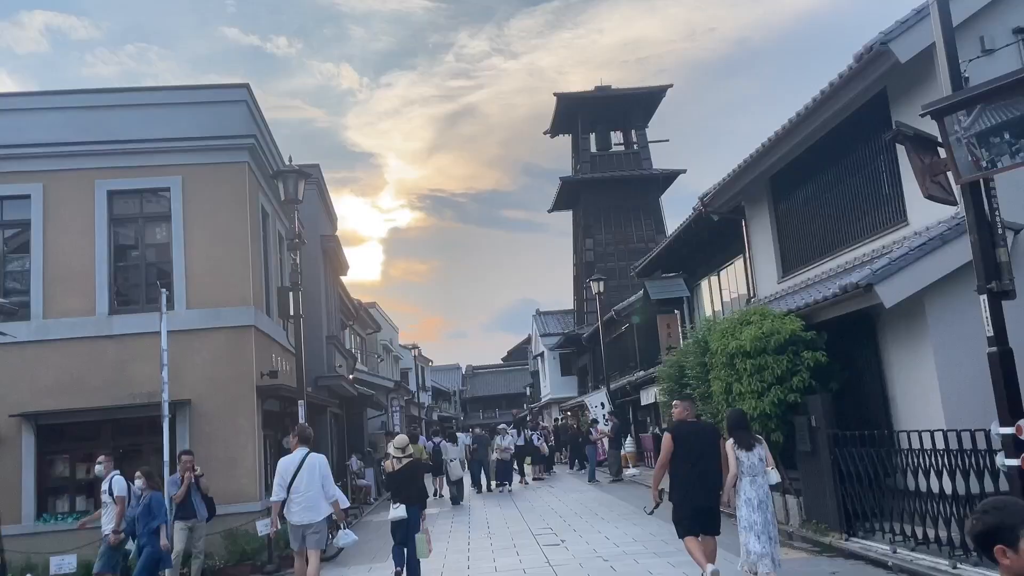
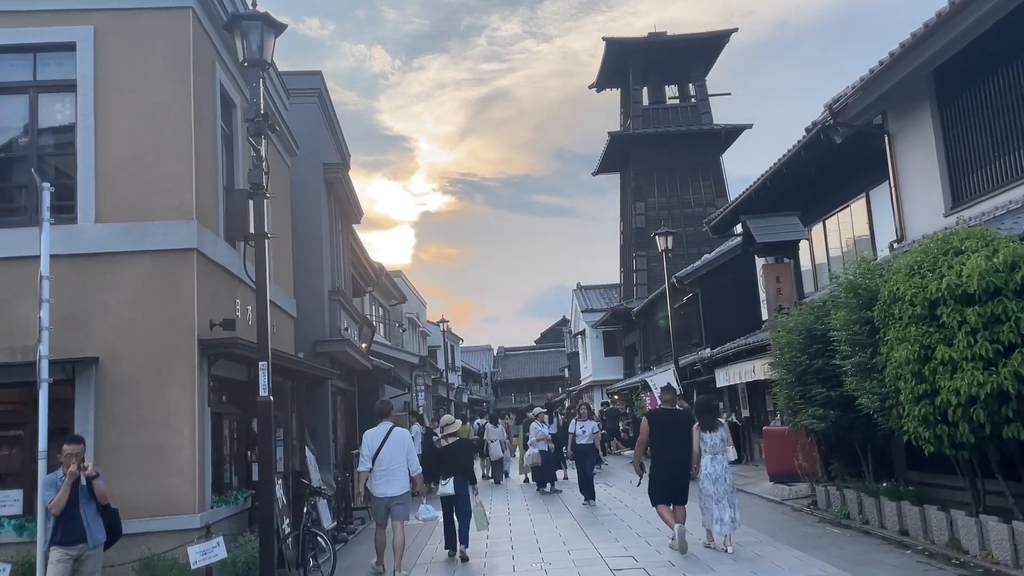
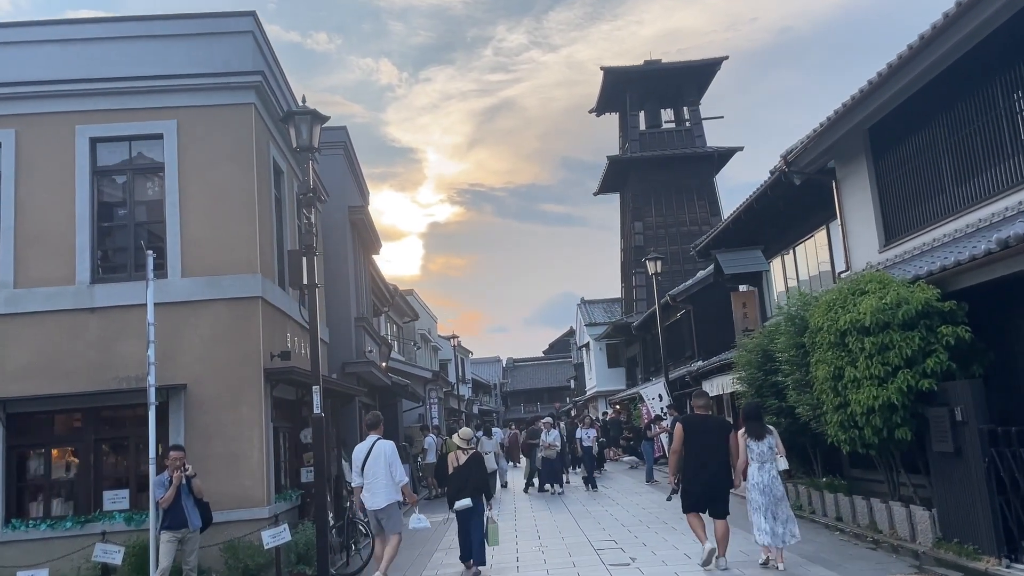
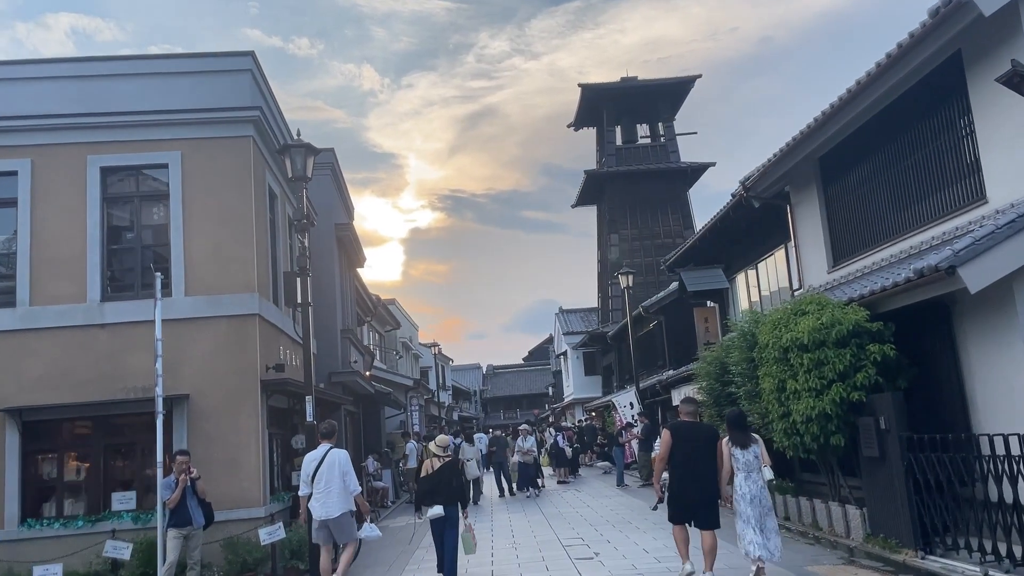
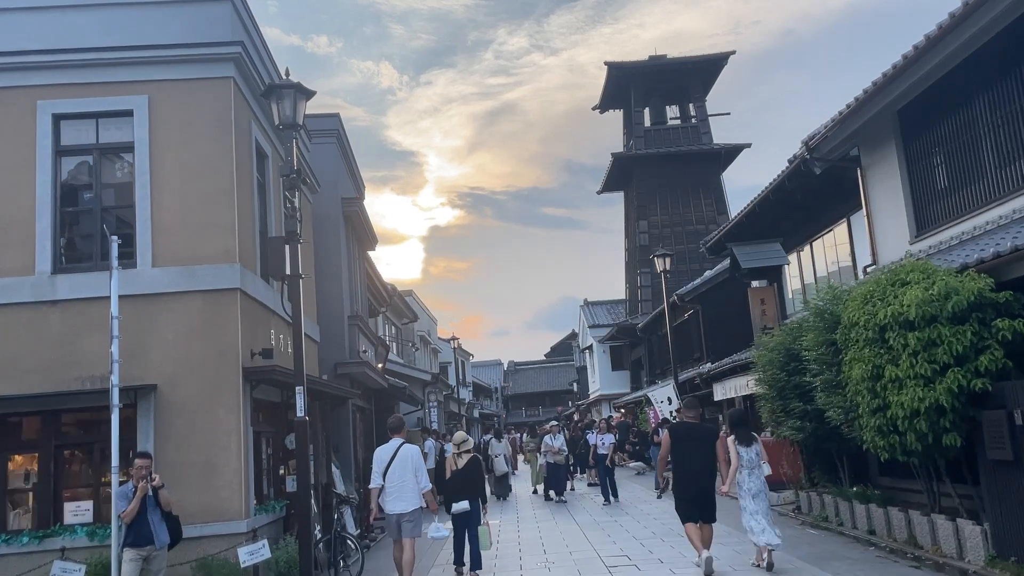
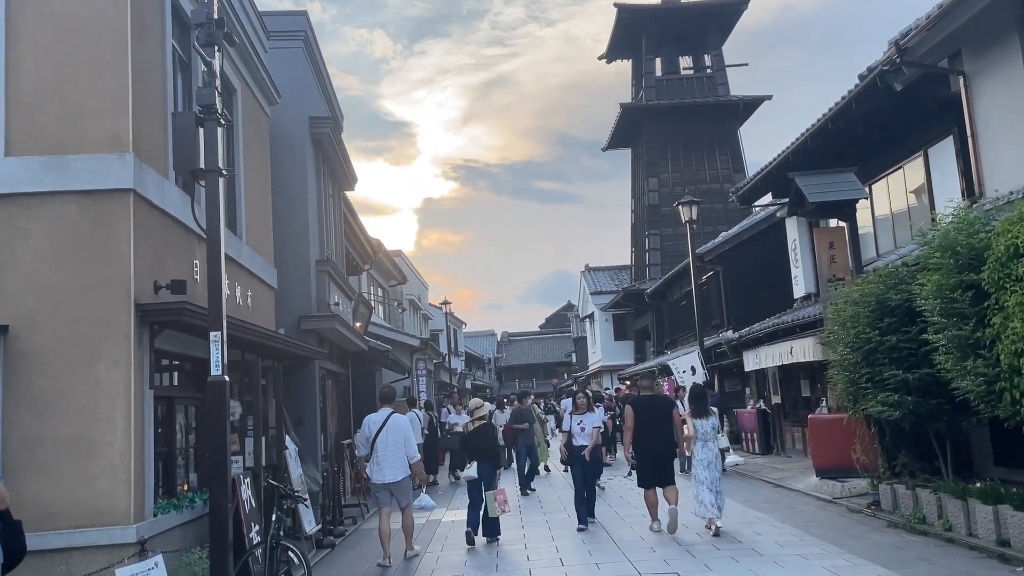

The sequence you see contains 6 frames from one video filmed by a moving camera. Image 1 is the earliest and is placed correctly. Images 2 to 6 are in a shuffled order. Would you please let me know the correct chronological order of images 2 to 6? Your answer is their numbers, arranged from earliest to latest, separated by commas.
4, 3, 5, 2, 6
